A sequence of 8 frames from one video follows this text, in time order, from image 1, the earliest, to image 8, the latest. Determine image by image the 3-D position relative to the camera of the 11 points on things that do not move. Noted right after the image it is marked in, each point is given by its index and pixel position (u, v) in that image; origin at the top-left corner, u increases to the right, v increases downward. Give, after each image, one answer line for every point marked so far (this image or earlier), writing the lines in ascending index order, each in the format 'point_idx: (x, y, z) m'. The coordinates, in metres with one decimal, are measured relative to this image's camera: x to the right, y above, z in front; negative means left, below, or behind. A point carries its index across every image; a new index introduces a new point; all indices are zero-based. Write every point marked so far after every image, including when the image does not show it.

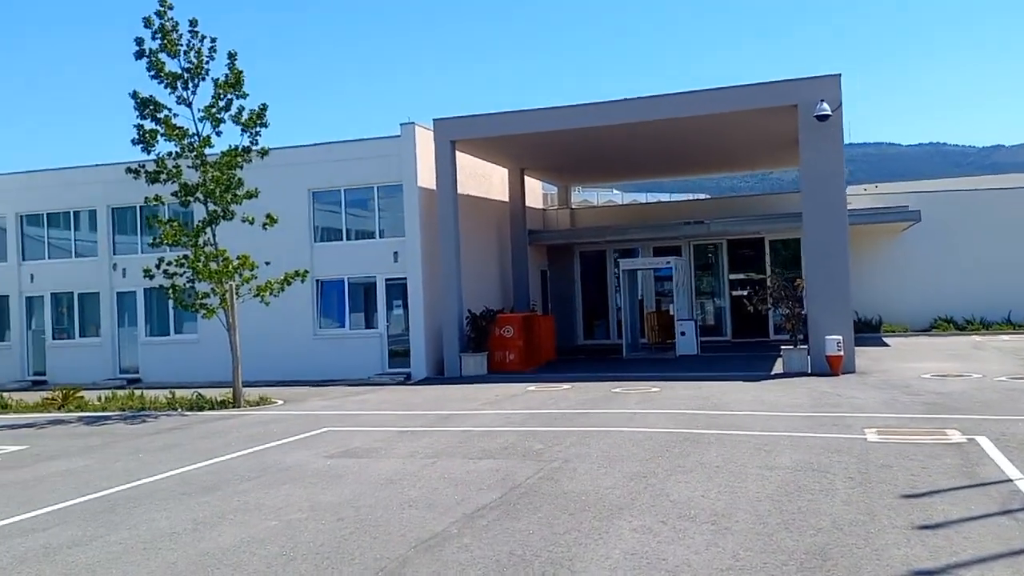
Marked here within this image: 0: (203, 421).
0: (-5.3, -2.3, +15.3) m
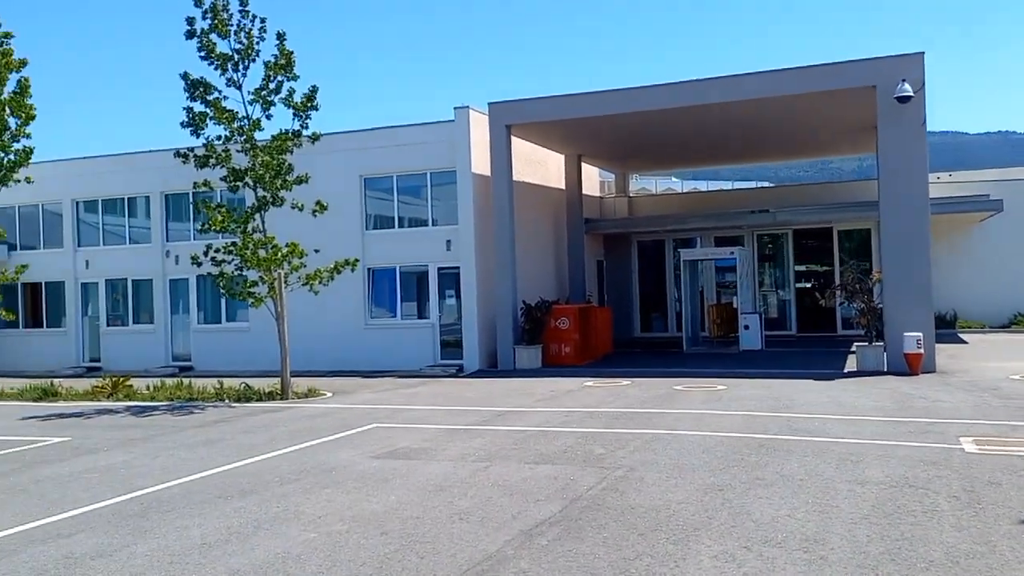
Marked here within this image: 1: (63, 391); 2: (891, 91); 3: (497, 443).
0: (-4.4, -2.1, +14.8) m
1: (-9.6, -2.2, +19.0) m
2: (+8.1, +4.2, +18.9) m
3: (-0.2, -1.9, +11.0) m
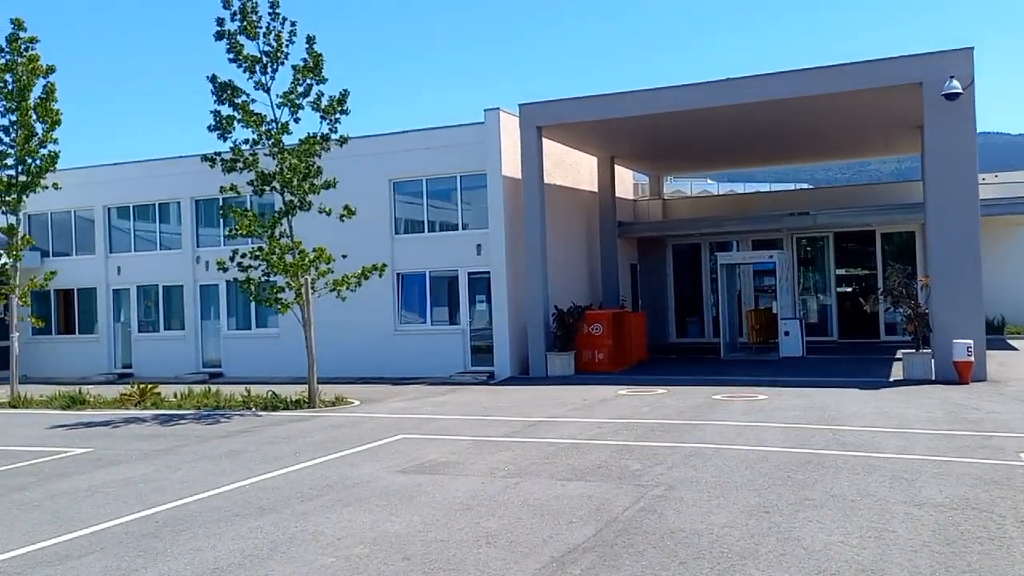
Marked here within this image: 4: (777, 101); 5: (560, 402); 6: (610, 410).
0: (-3.8, -2.2, +14.5) m
1: (-8.9, -2.3, +18.9) m
2: (+8.7, +4.1, +18.2) m
3: (+0.2, -2.0, +10.5) m
4: (+5.9, +4.1, +19.7) m
5: (+0.9, -2.1, +16.1) m
6: (+1.7, -2.0, +14.9) m
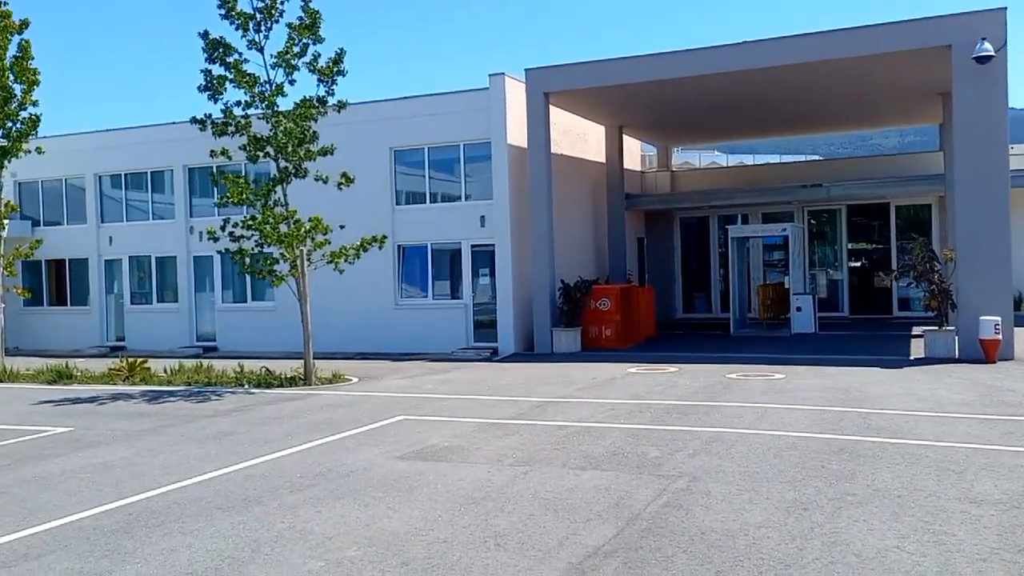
0: (-3.8, -1.7, +13.7) m
1: (-8.8, -1.7, +18.1) m
2: (+8.8, +4.6, +17.2) m
3: (+0.3, -1.7, +9.8) m
4: (+6.0, +4.7, +18.7) m
5: (+1.0, -1.6, +15.3) m
6: (+1.7, -1.6, +14.1) m
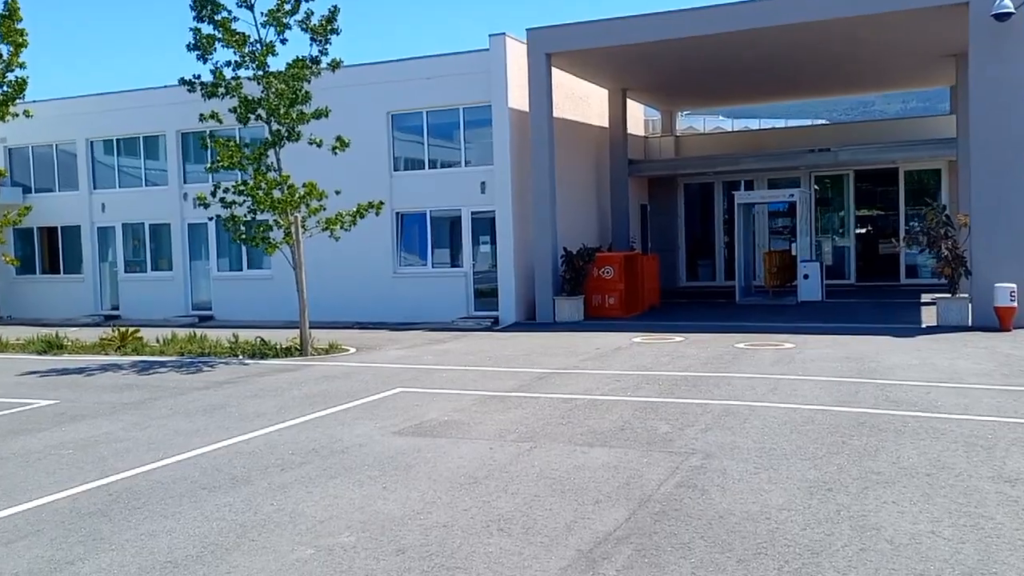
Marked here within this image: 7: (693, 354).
0: (-3.7, -1.3, +13.3) m
1: (-8.8, -1.1, +17.7) m
2: (+8.9, +5.2, +16.6) m
3: (+0.3, -1.3, +9.3) m
4: (+6.0, +5.4, +18.1) m
5: (+1.0, -1.0, +14.9) m
6: (+1.8, -1.1, +13.7) m
7: (+2.8, -1.0, +14.0) m
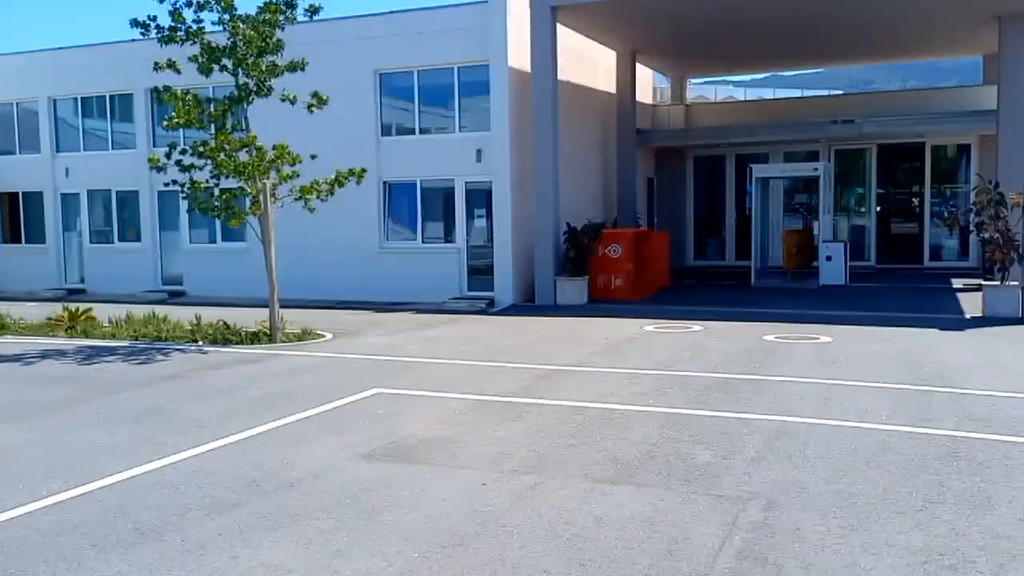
0: (-3.8, -1.0, +11.5) m
1: (-8.9, -0.6, +15.8) m
2: (+8.9, +5.4, +14.6) m
3: (+0.3, -1.2, +7.5) m
4: (+6.1, +5.6, +16.1) m
5: (+0.9, -0.8, +13.1) m
6: (+1.7, -0.9, +11.9) m
7: (+2.8, -0.8, +12.2) m
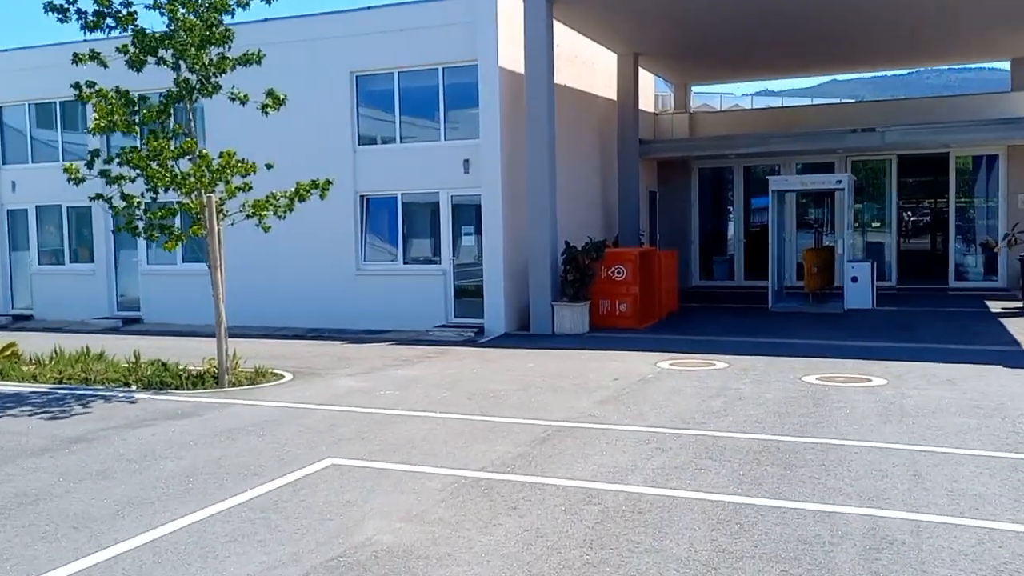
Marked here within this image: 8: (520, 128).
0: (-3.8, -1.4, +9.3) m
1: (-9.0, -1.1, +13.6) m
2: (+8.8, +5.0, +12.7) m
3: (+0.2, -1.5, +5.4) m
4: (+5.9, +5.2, +14.2) m
5: (+0.8, -1.2, +11.0) m
6: (+1.7, -1.3, +9.8) m
7: (+2.7, -1.2, +10.1) m
8: (+0.2, +3.1, +17.1) m
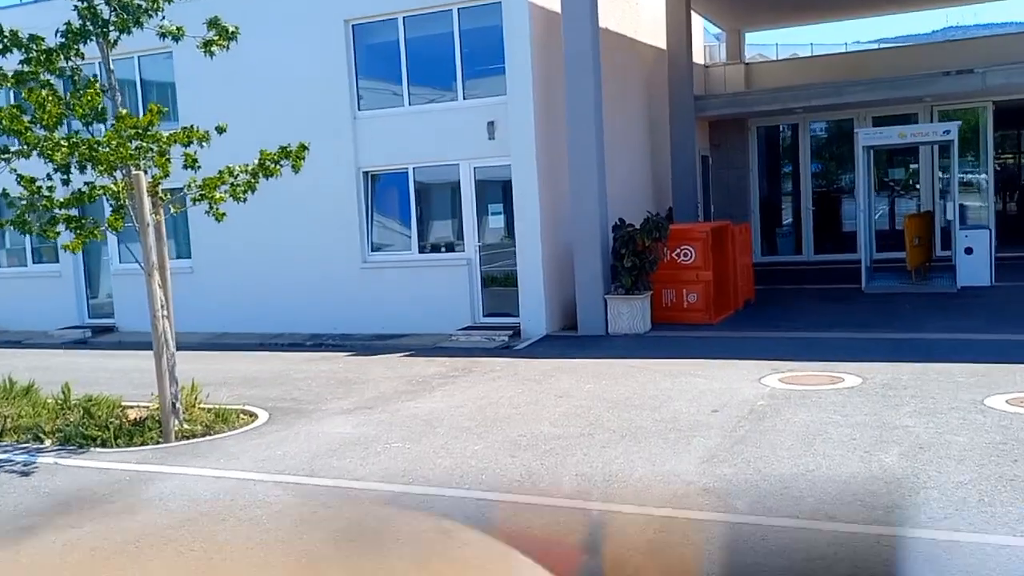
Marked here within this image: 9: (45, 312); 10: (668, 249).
0: (-3.4, -1.6, +6.2) m
1: (-8.4, -1.3, +10.7) m
2: (+9.1, +5.3, +9.1) m
3: (+0.6, -1.7, +2.2) m
4: (+6.3, +5.5, +10.6) m
5: (+1.4, -1.2, +7.7) m
6: (+2.1, -1.2, +6.5) m
7: (+3.2, -1.1, +6.8) m
8: (+0.7, +3.2, +13.7) m
9: (-9.7, -0.5, +18.5) m
10: (+2.4, +0.6, +13.6) m
